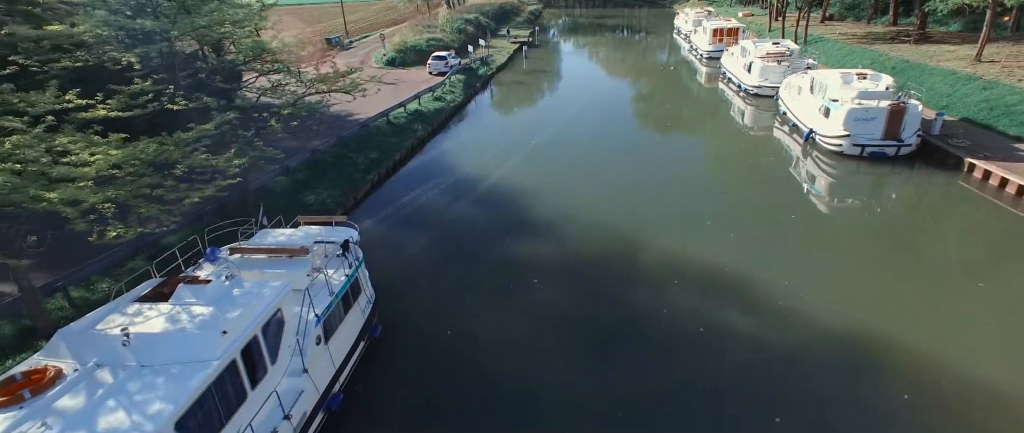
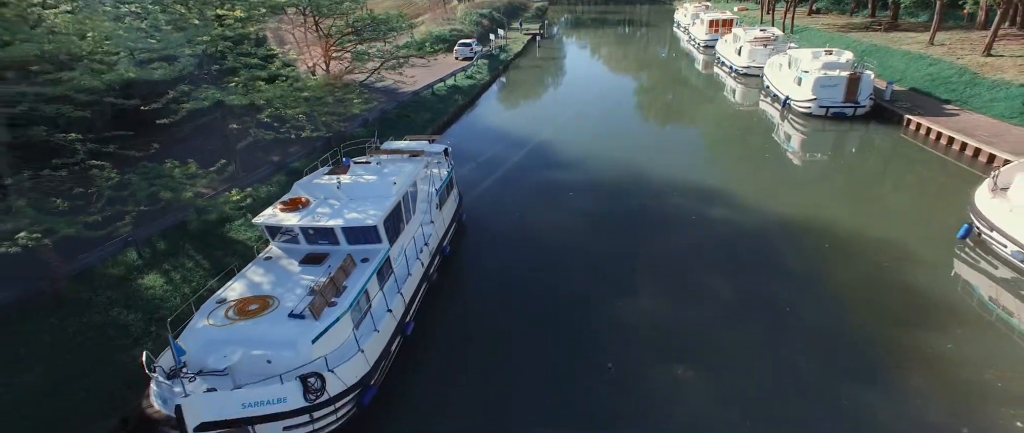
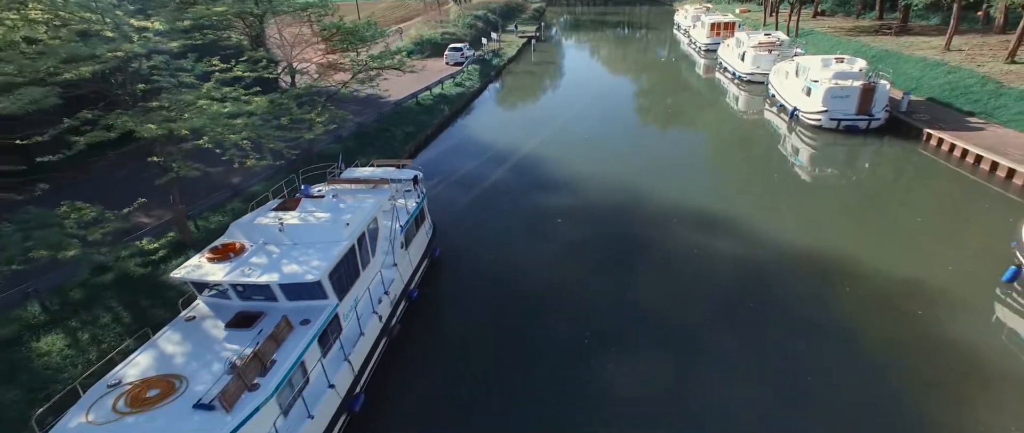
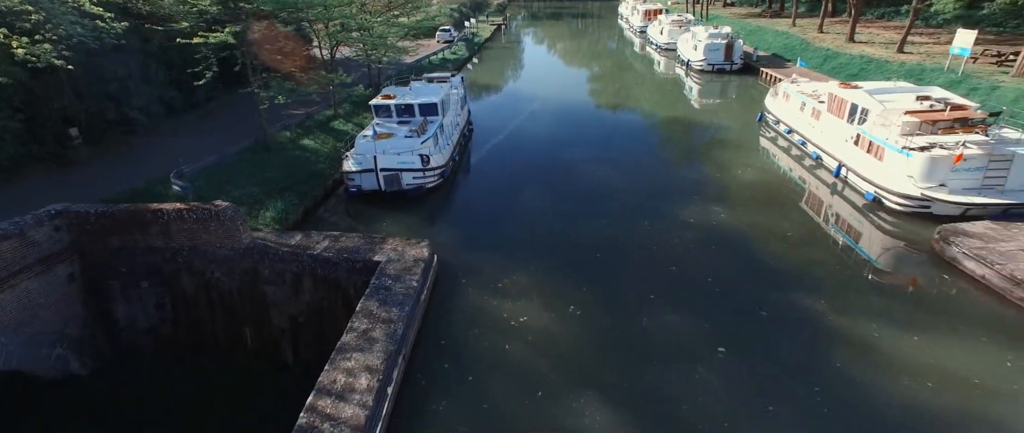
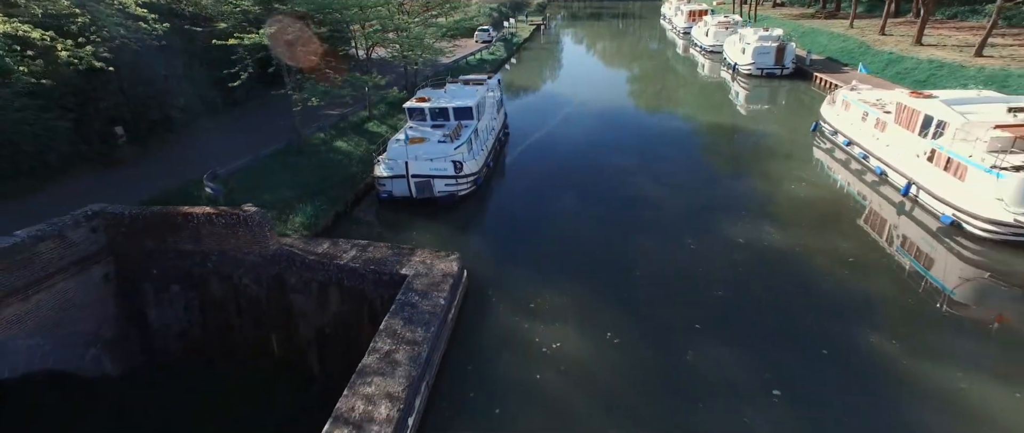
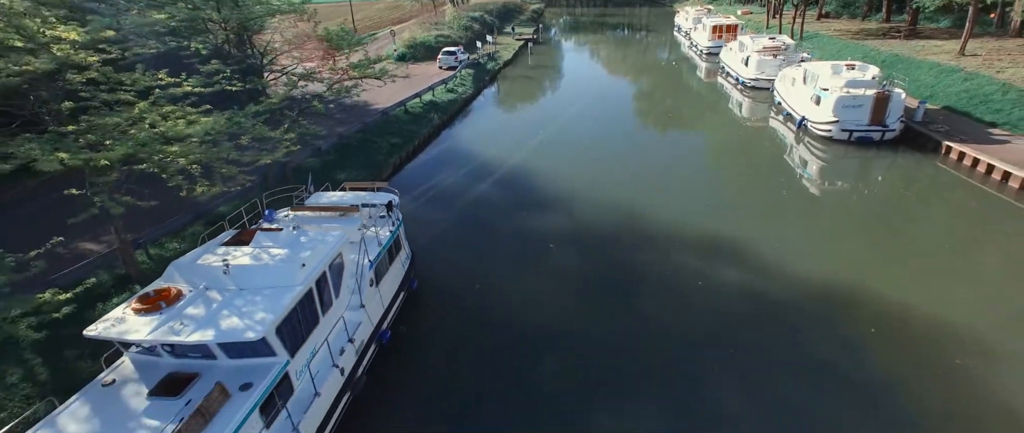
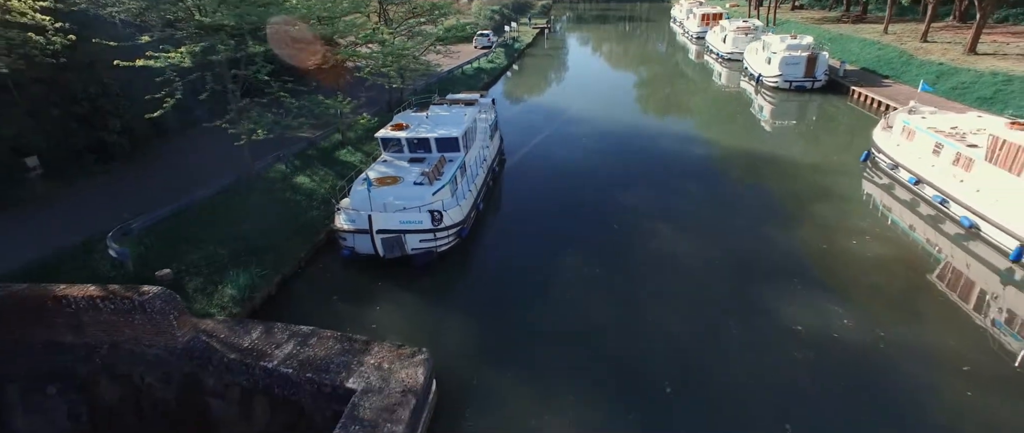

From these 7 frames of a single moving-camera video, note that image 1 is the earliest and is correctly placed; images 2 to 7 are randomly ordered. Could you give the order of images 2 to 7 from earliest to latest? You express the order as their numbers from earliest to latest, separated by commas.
6, 3, 2, 7, 5, 4
